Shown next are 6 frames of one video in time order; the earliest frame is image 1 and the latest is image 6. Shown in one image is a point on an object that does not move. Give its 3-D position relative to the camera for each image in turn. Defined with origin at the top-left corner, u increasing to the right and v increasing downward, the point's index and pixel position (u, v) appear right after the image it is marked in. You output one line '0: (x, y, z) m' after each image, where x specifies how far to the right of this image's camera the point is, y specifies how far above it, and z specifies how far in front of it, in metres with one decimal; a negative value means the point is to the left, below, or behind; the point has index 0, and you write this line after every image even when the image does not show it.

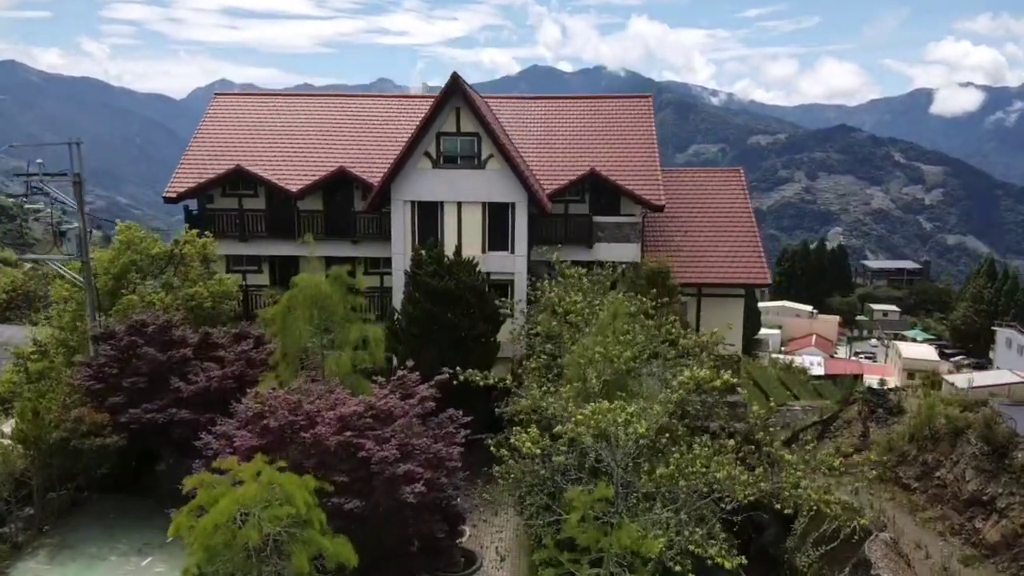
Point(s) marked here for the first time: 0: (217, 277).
0: (-7.2, +0.2, +19.6) m
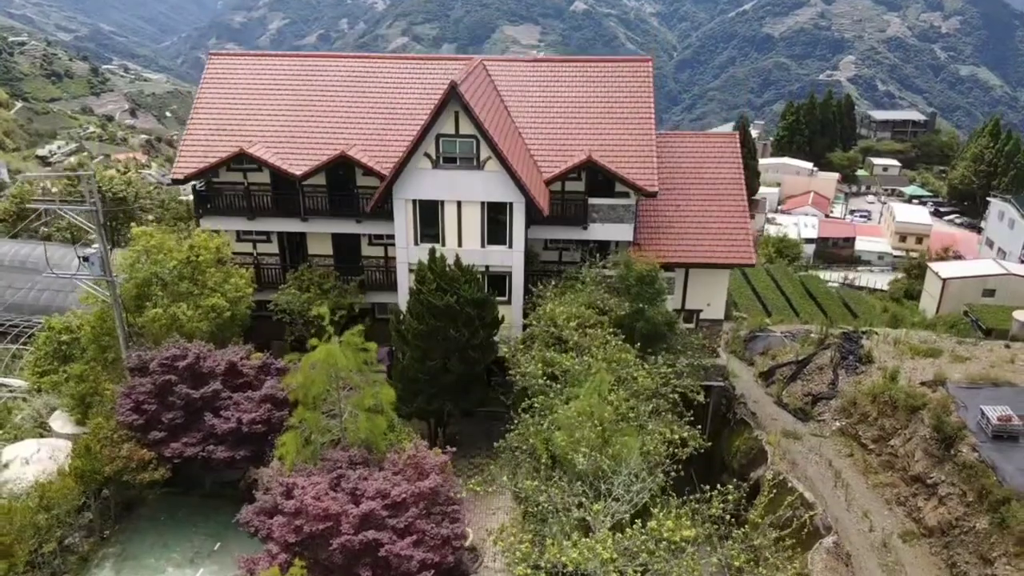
0: (-7.2, +0.1, +20.9) m
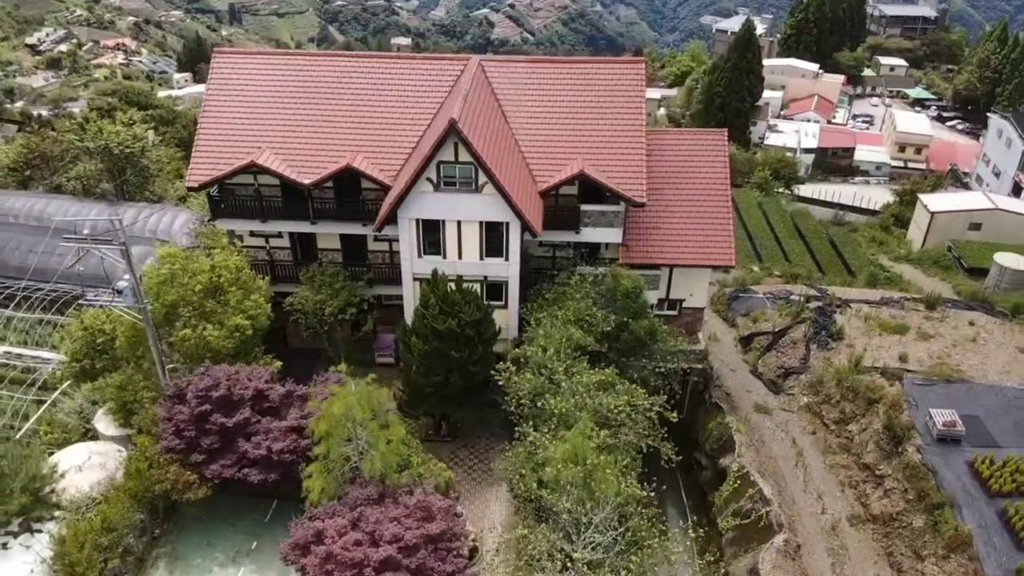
0: (-7.4, -0.3, +22.8) m
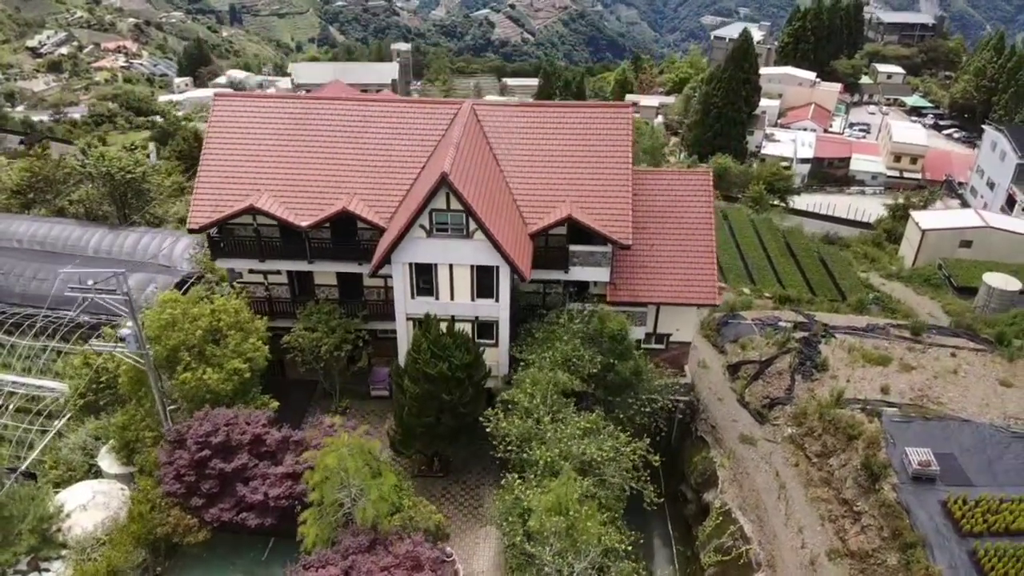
0: (-7.7, -1.6, +23.6) m
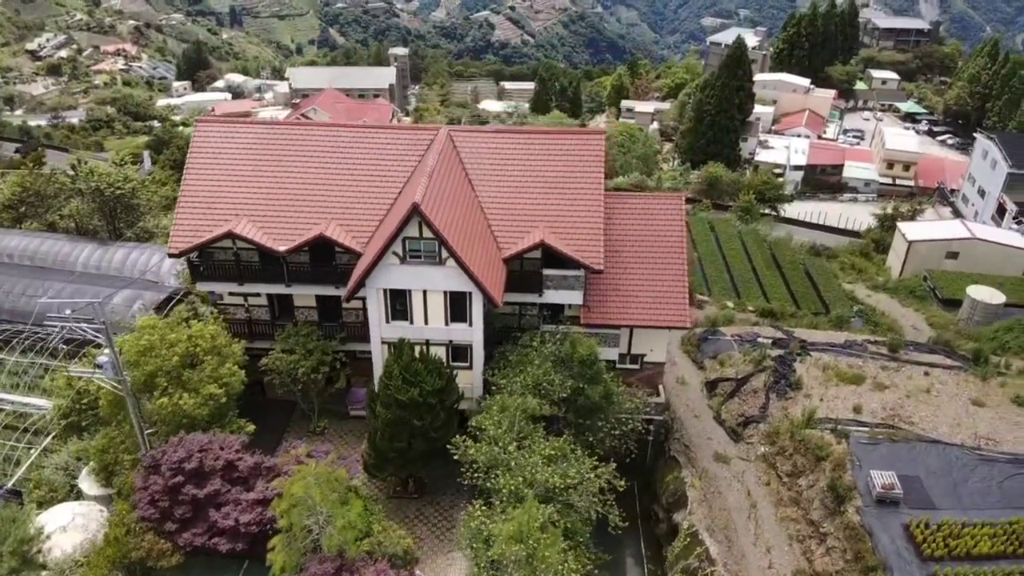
0: (-8.5, -2.3, +24.1) m
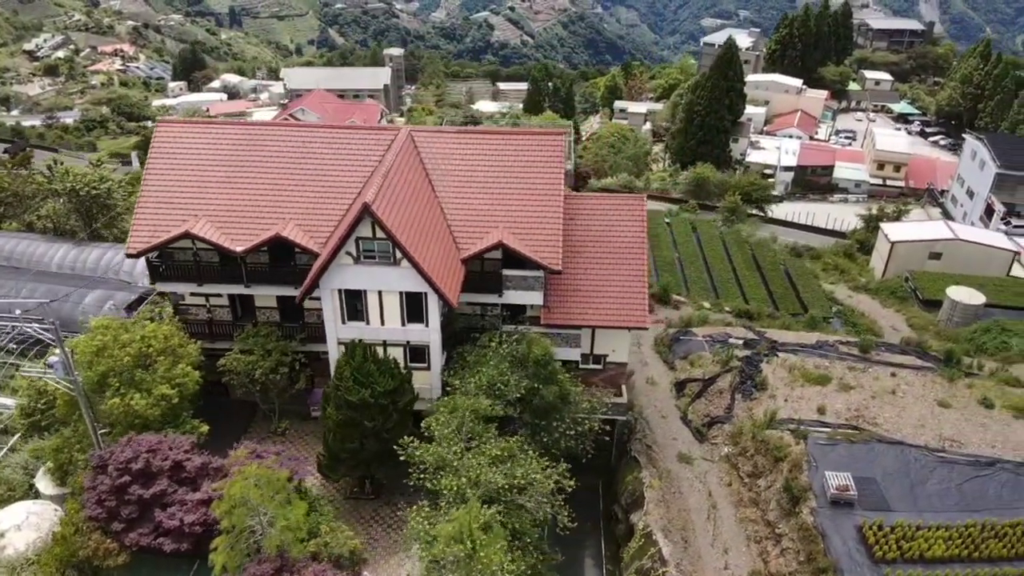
0: (-9.9, -2.3, +24.1) m
